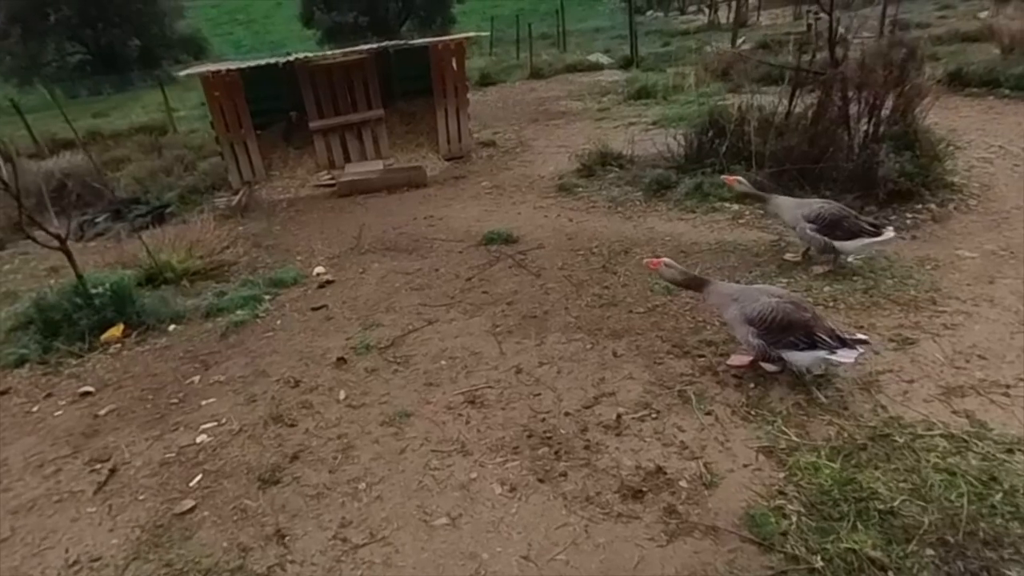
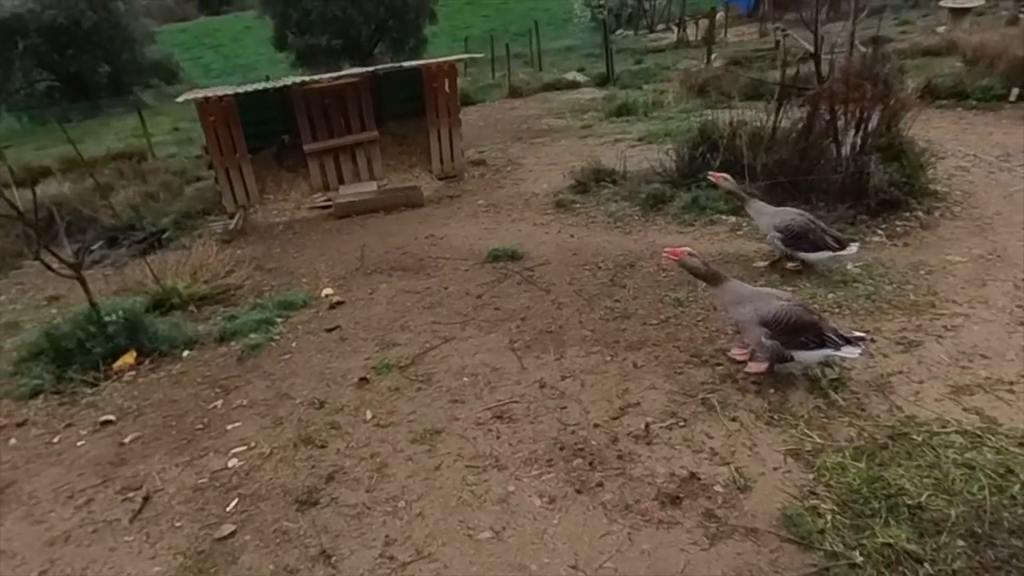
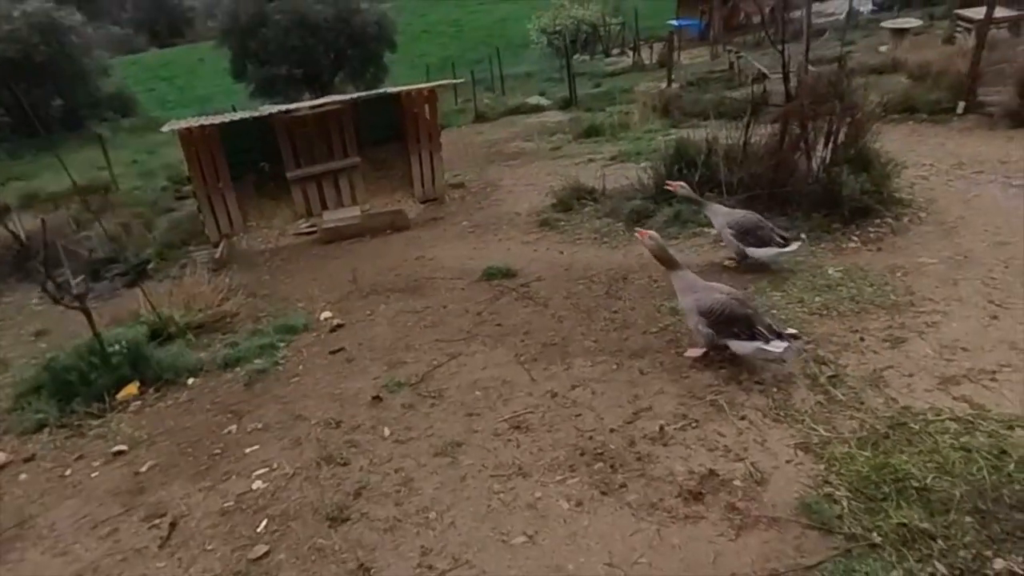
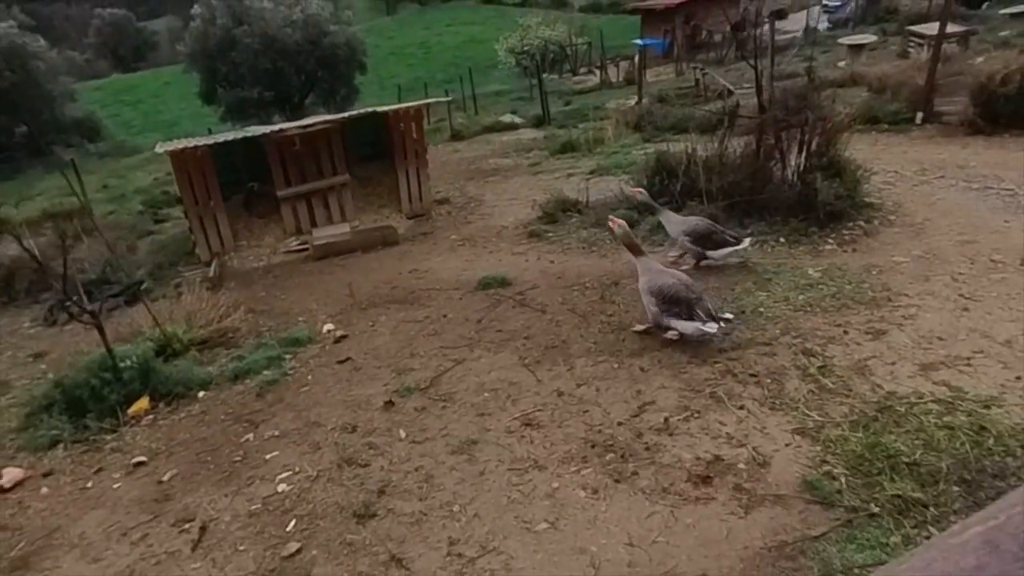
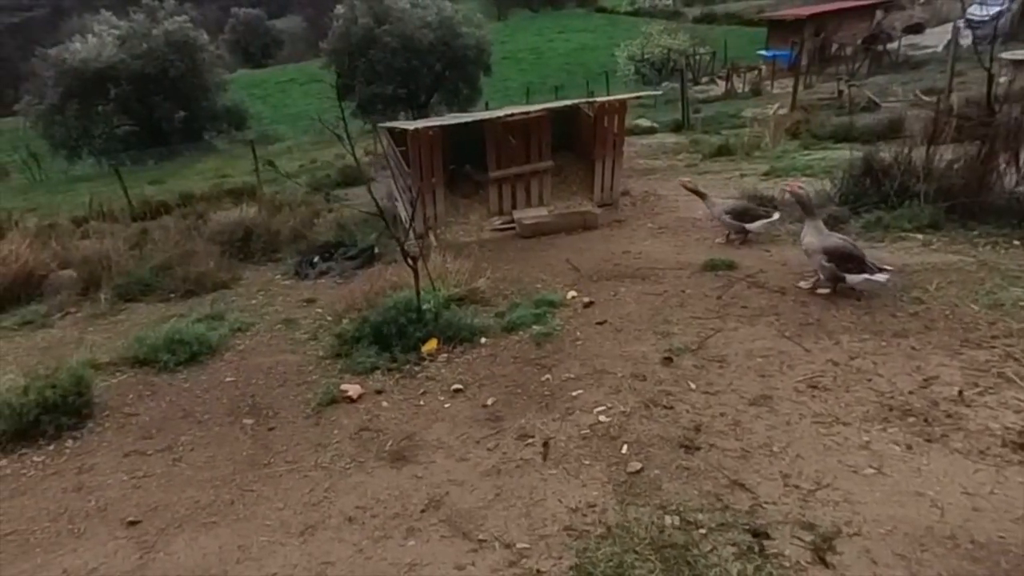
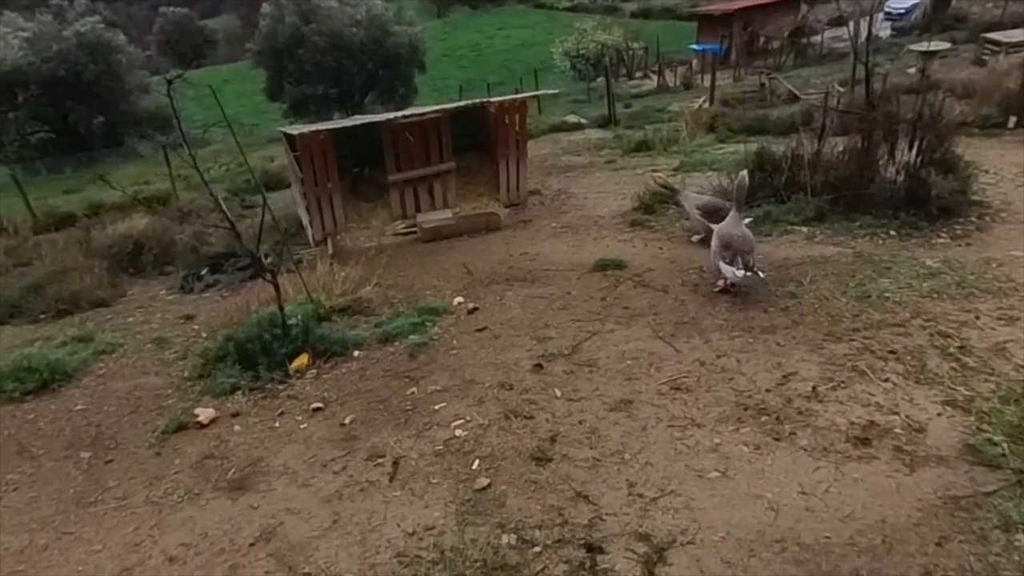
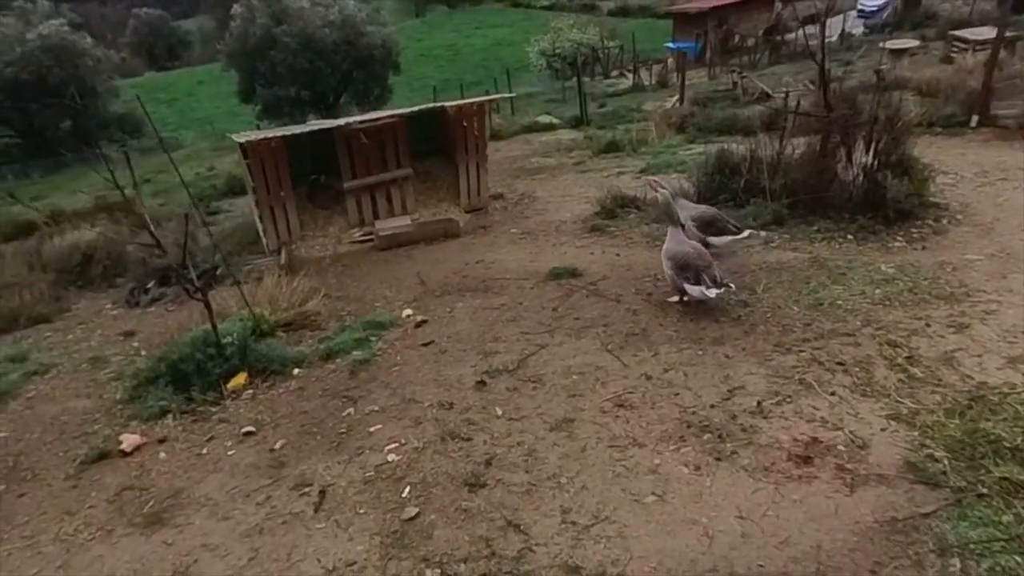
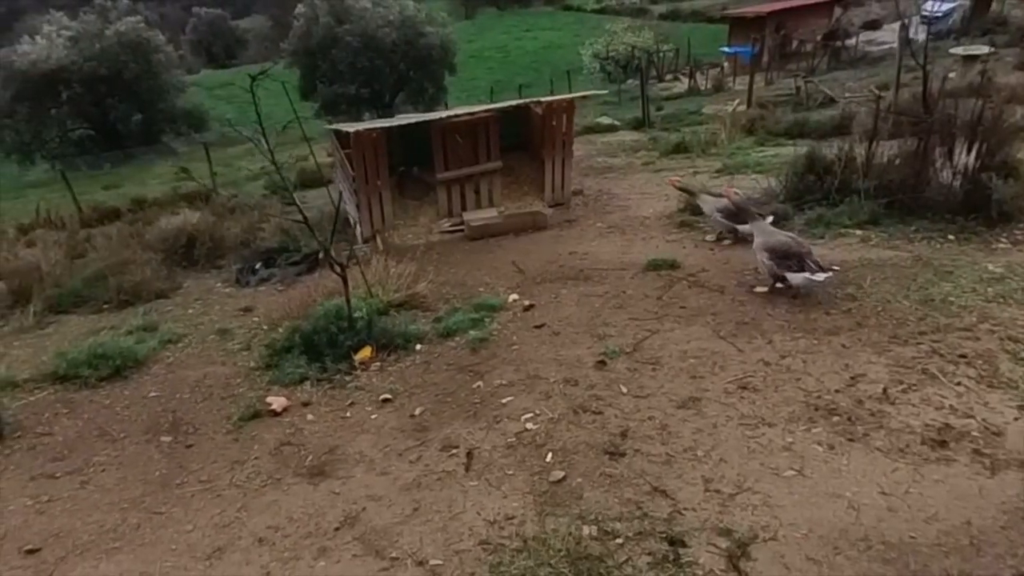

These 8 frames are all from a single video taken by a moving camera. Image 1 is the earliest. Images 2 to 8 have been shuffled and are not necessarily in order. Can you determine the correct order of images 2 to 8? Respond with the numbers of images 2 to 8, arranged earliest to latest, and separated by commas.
2, 3, 4, 7, 6, 8, 5
